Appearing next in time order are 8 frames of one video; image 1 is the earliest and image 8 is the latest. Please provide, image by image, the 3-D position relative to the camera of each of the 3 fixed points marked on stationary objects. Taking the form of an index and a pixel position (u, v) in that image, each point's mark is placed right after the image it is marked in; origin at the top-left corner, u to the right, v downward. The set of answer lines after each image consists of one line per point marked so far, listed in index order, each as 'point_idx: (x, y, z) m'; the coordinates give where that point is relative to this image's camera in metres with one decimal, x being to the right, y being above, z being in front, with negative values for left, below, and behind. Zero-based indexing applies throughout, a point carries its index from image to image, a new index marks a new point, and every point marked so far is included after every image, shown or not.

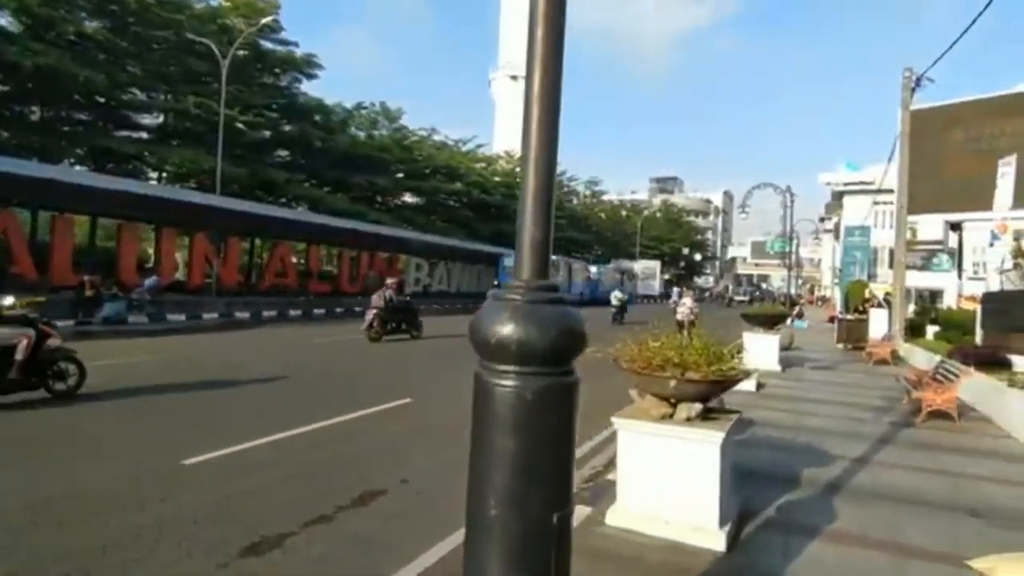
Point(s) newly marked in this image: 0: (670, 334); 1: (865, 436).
0: (+1.5, -0.4, +5.7) m
1: (+5.3, -2.2, +8.7) m
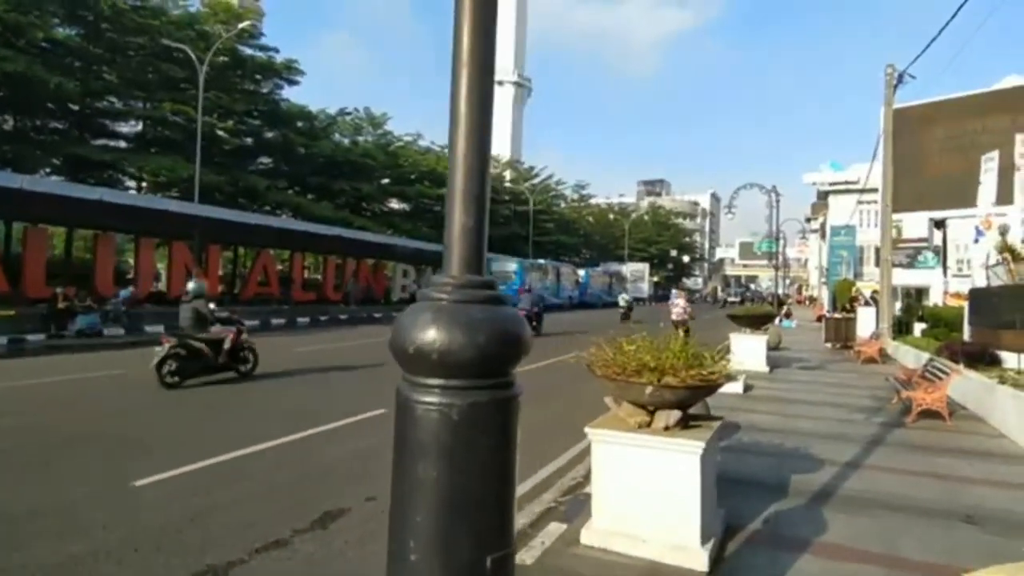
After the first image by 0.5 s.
0: (+1.2, -0.4, +5.3) m
1: (+5.0, -2.2, +8.5) m
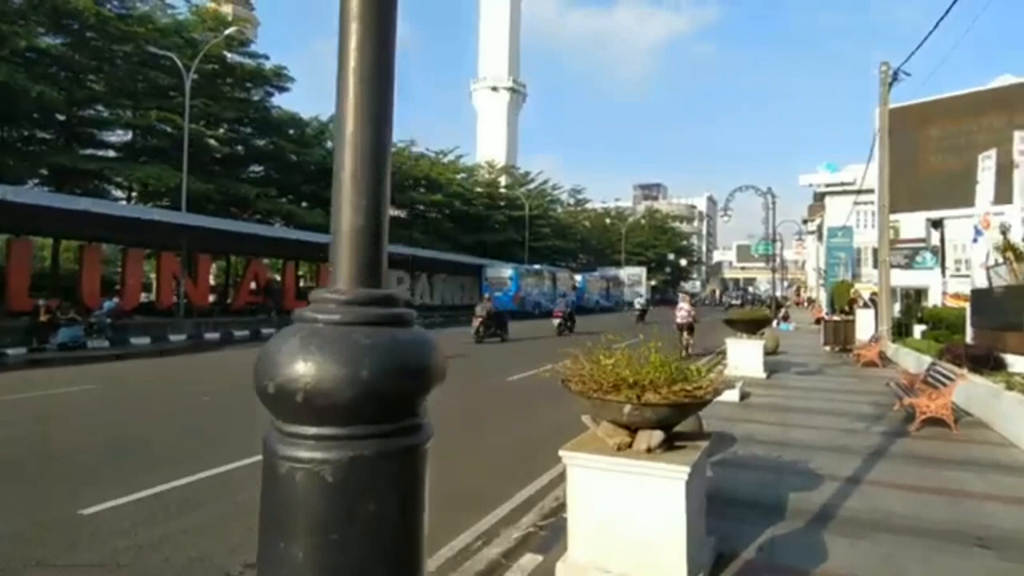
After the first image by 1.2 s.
0: (+1.0, -0.5, +4.9) m
1: (+4.7, -2.2, +8.0) m
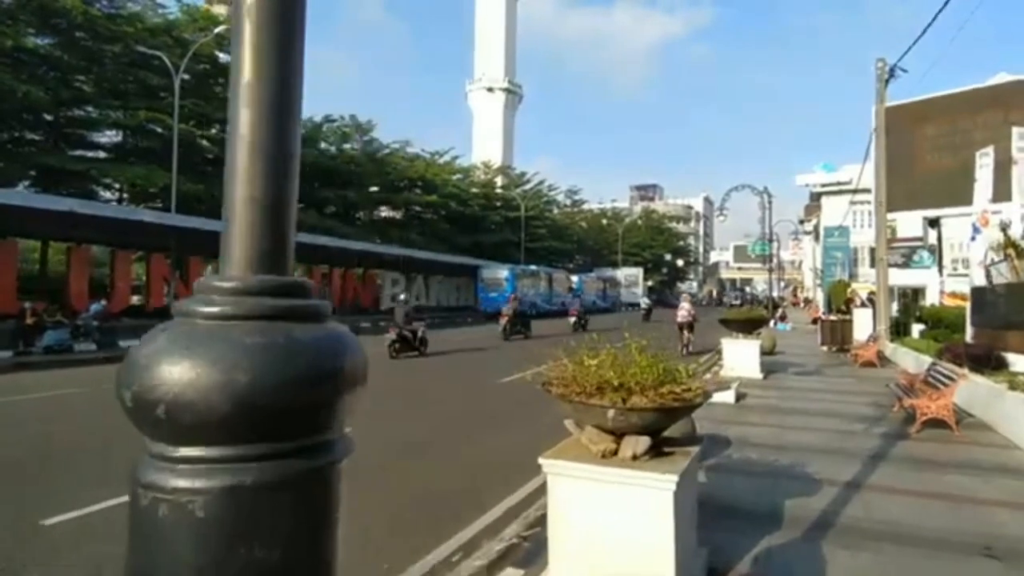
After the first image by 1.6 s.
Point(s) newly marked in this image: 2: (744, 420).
0: (+0.8, -0.4, +4.6) m
1: (+4.5, -2.2, +7.7) m
2: (+3.8, -2.2, +9.6) m
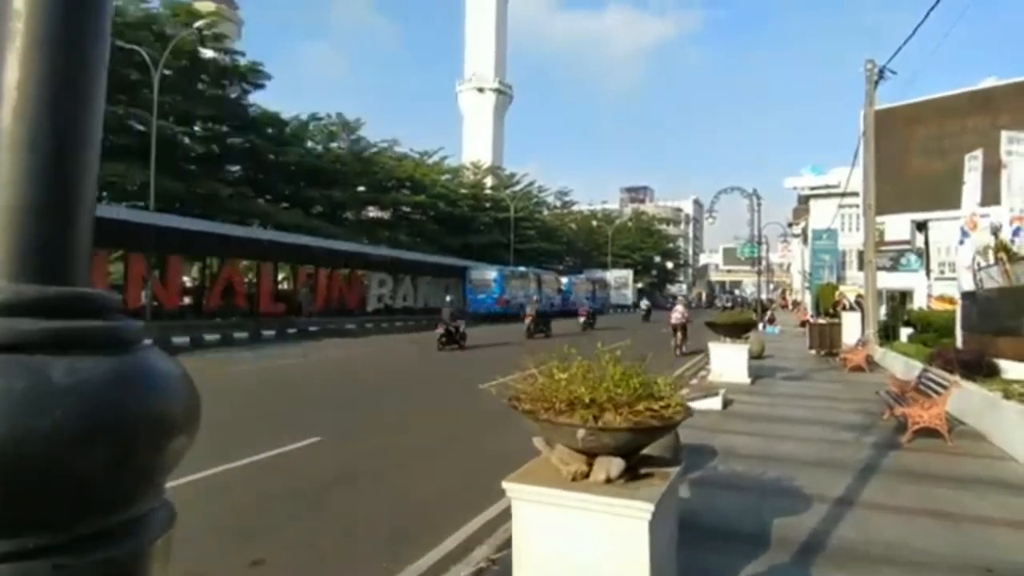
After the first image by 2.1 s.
0: (+0.5, -0.5, +4.2) m
1: (+4.2, -2.3, +7.4) m
2: (+3.5, -2.3, +9.3) m
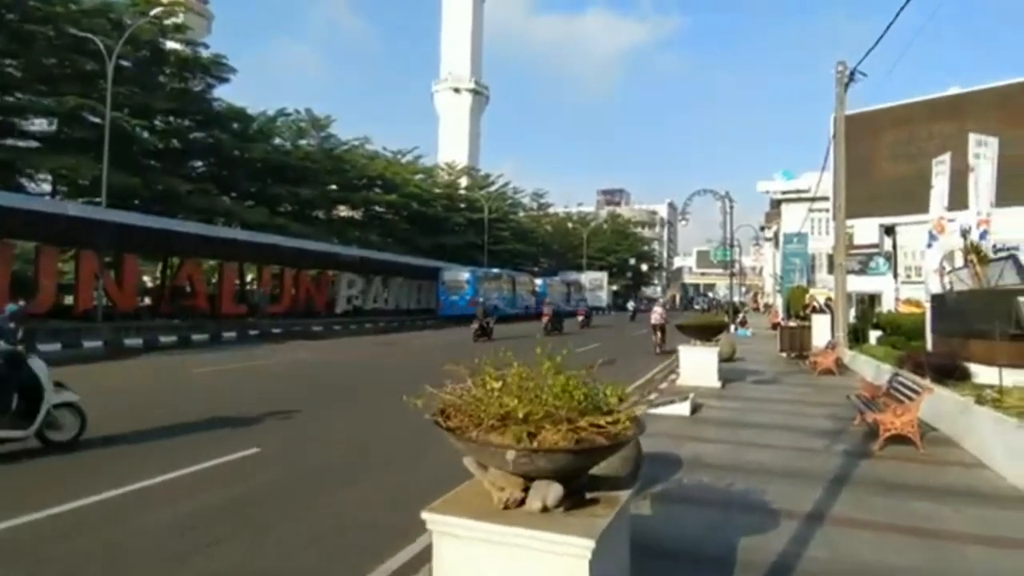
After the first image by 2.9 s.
0: (+0.1, -0.5, +3.7) m
1: (+3.6, -2.3, +7.0) m
2: (+2.8, -2.3, +8.9) m
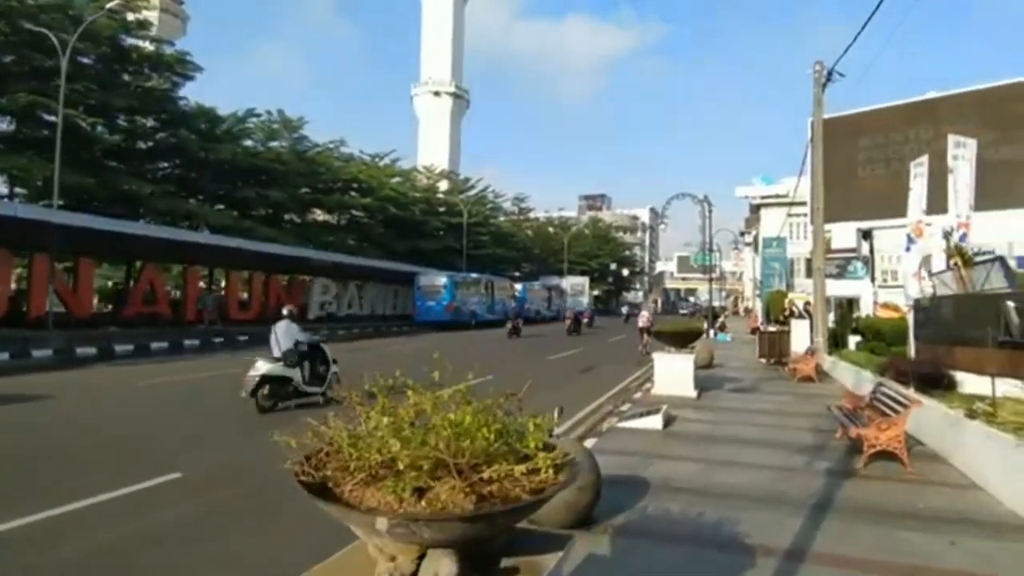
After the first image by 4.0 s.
0: (-0.4, -0.5, +2.9) m
1: (+3.1, -2.3, +6.3) m
2: (+2.2, -2.3, +8.2) m
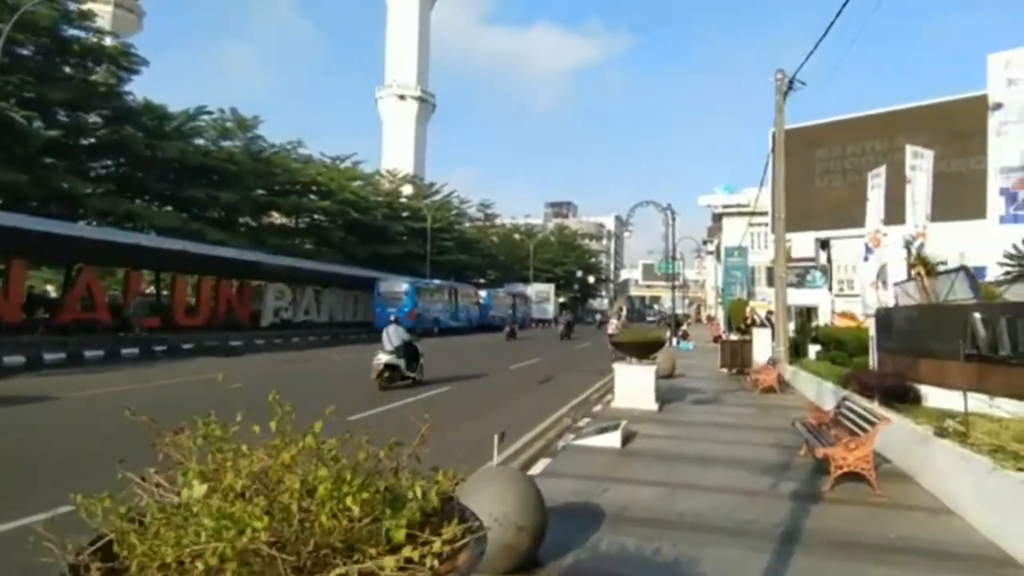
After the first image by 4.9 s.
0: (-0.8, -0.5, +2.2) m
1: (+2.4, -2.4, +5.7) m
2: (+1.5, -2.4, +7.5) m
